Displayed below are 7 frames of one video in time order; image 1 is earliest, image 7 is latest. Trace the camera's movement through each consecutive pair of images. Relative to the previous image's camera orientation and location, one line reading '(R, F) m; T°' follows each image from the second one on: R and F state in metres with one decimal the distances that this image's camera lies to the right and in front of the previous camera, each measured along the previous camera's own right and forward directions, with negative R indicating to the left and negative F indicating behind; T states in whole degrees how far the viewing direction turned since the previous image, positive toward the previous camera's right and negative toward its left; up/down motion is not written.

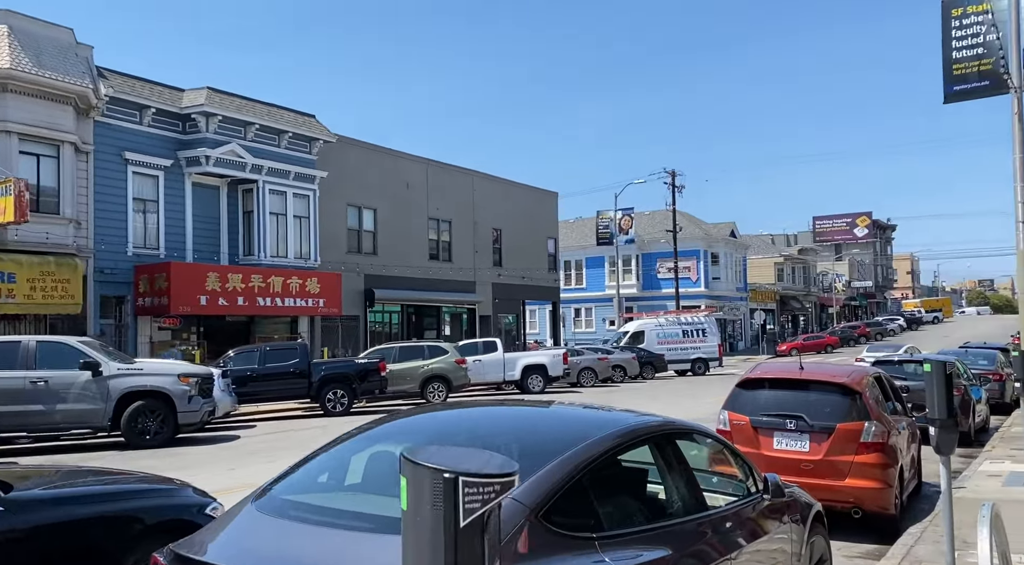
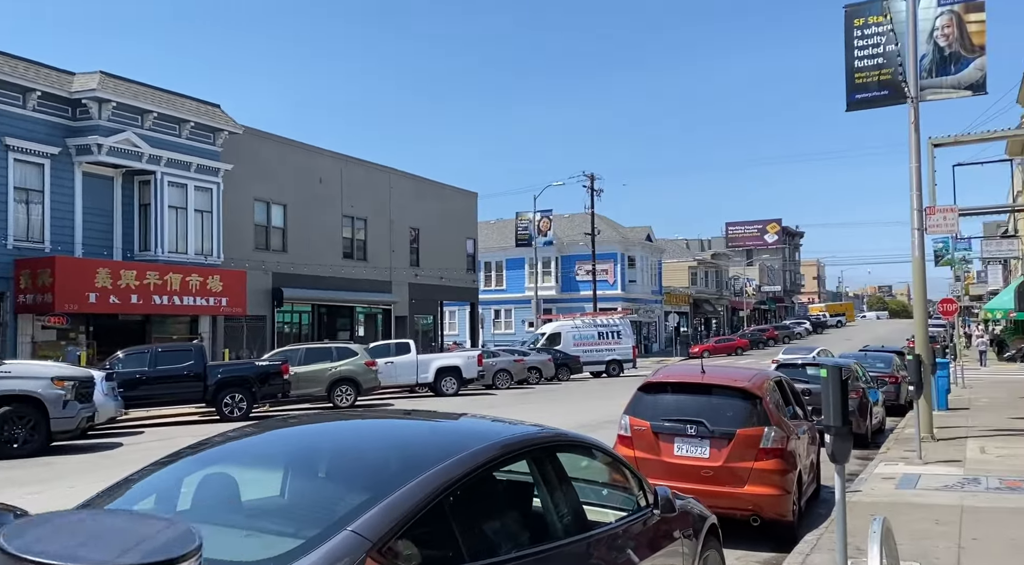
(+0.2, +0.3) m; +6°
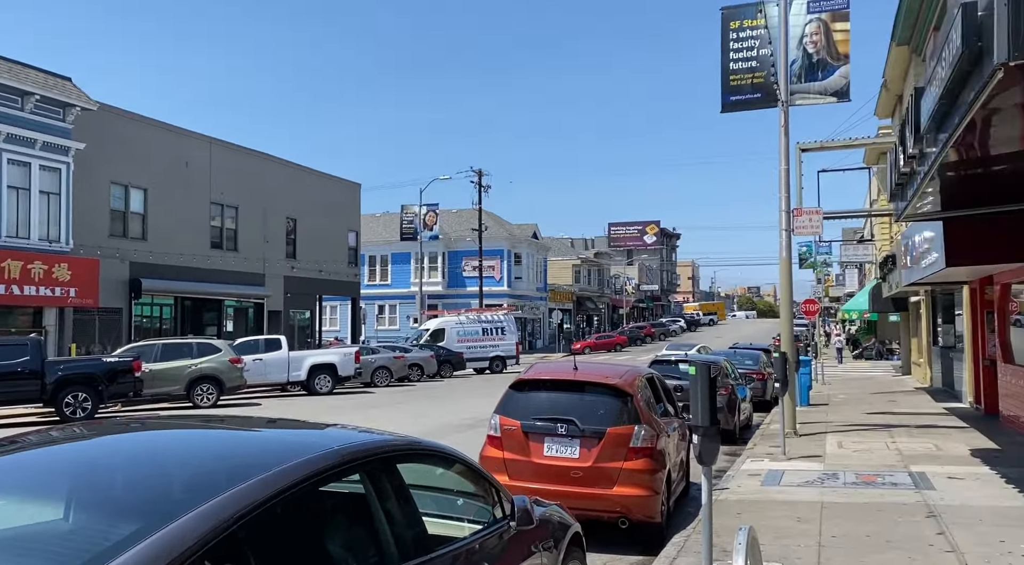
(+0.2, +0.4) m; +8°
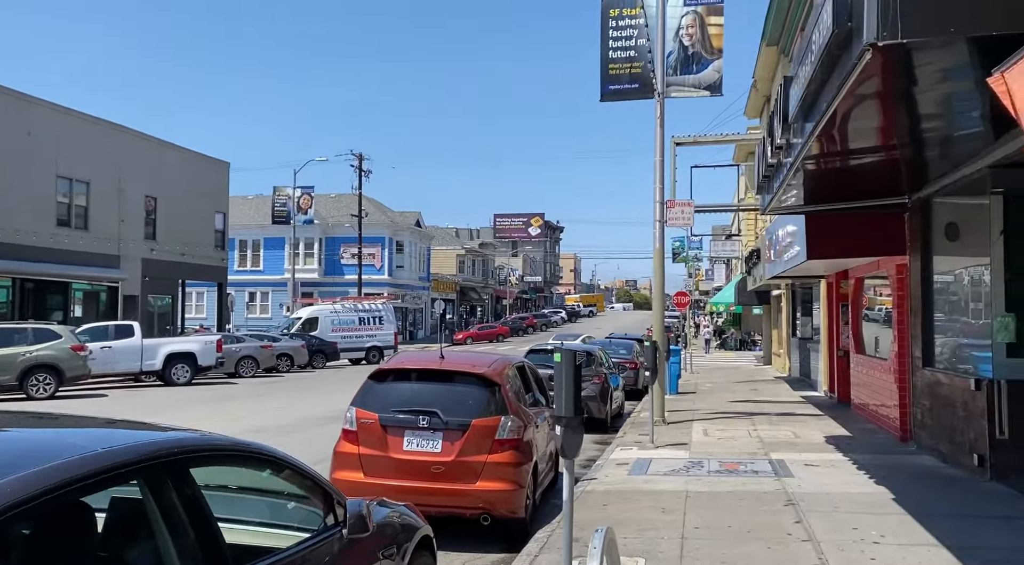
(+0.2, +0.4) m; +8°
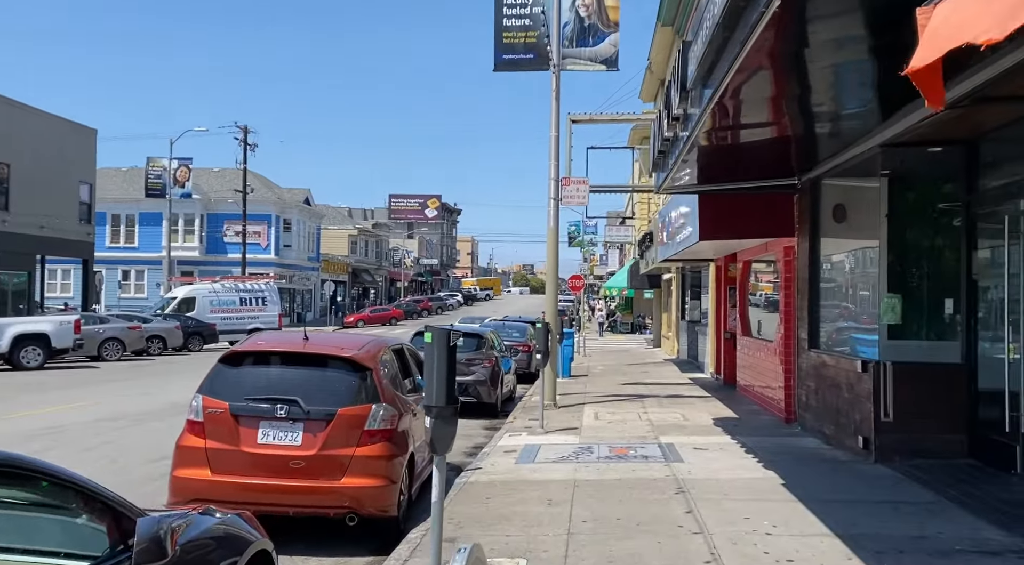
(+0.2, +0.6) m; +7°
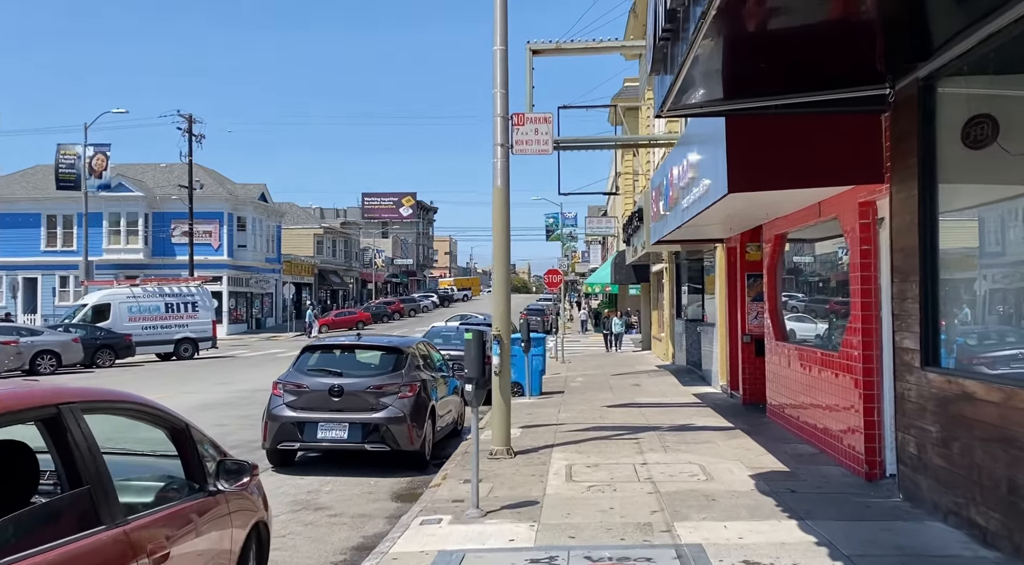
(+0.6, +4.4) m; +1°
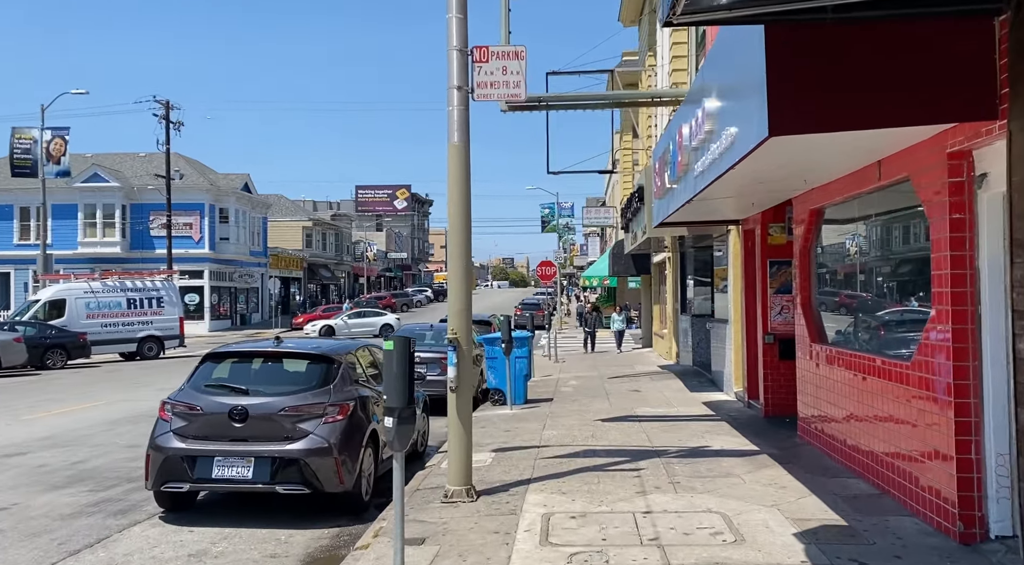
(+0.3, +2.2) m; 0°
